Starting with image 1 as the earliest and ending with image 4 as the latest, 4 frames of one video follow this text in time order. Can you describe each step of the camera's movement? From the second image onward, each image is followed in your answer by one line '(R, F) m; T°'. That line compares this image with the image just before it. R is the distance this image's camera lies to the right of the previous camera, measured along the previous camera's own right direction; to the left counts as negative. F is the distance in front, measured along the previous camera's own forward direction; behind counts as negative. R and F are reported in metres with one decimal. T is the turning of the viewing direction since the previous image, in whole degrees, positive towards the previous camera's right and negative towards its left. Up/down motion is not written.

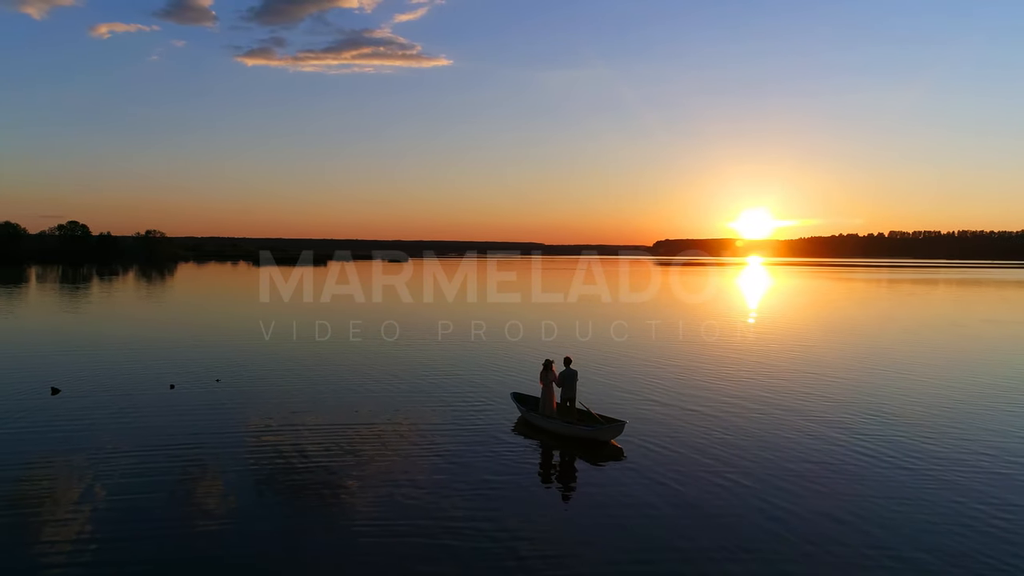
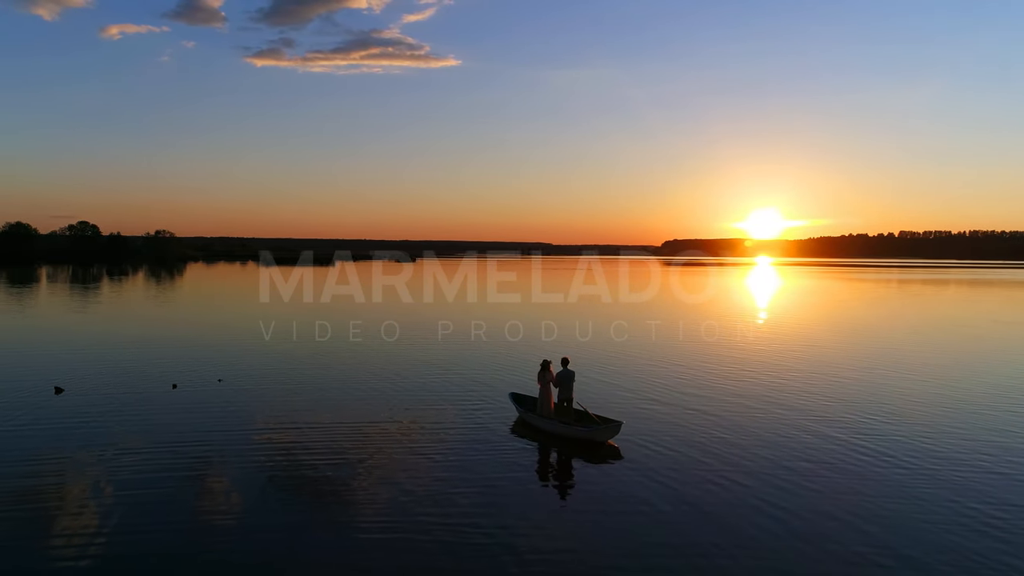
(+0.1, 0.0) m; 0°
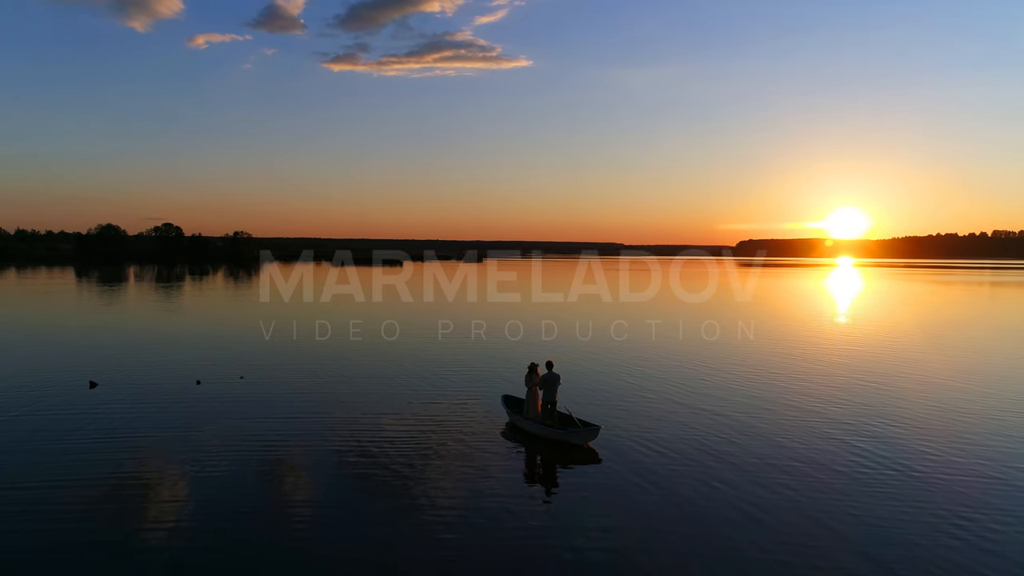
(+1.0, -0.1) m; -3°
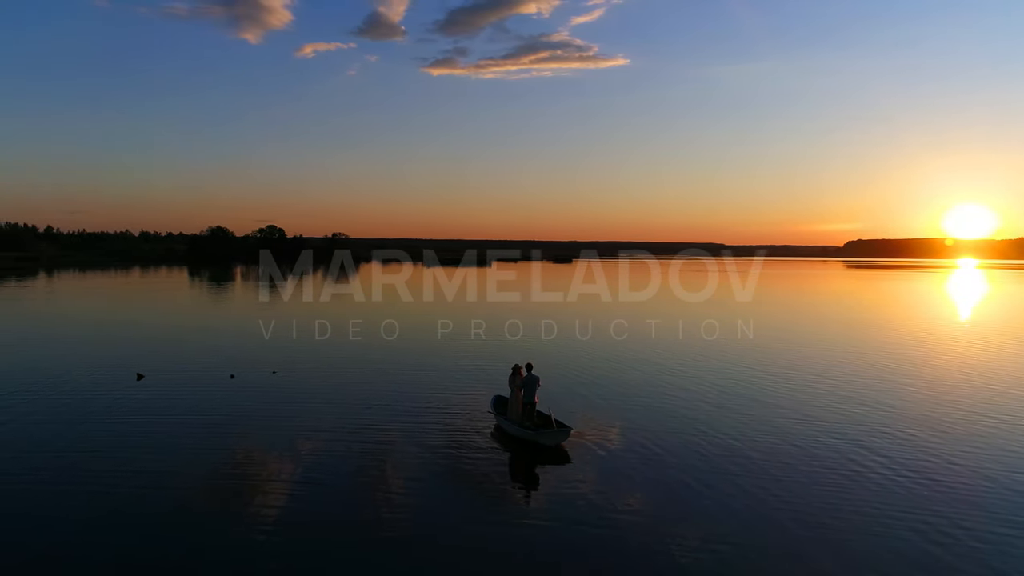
(+1.6, 0.0) m; -4°
